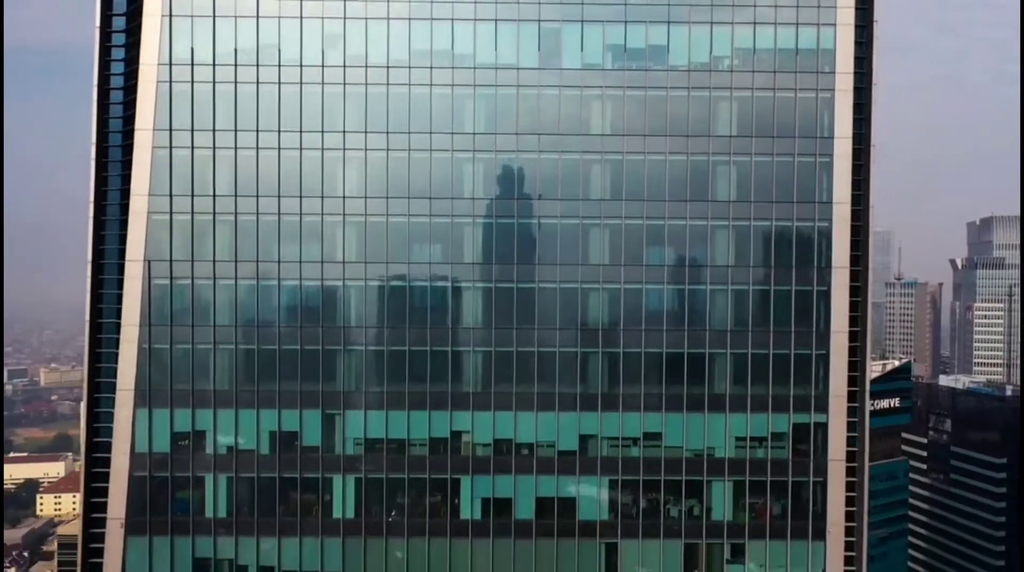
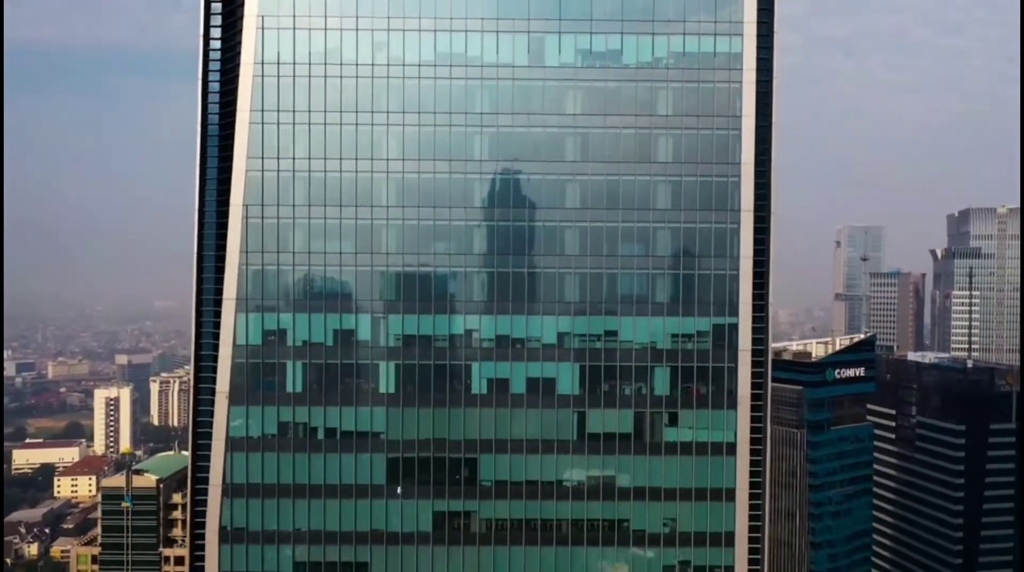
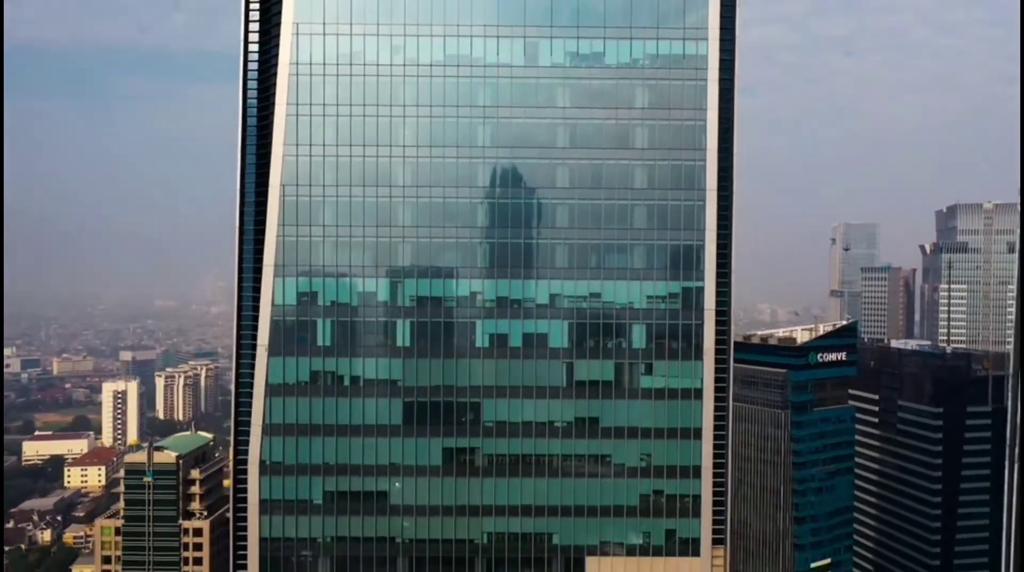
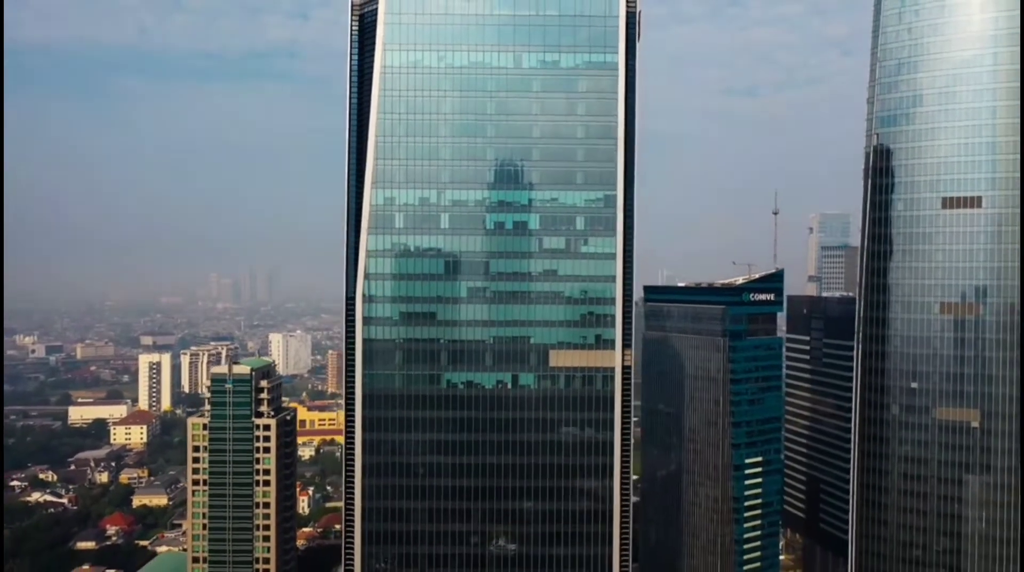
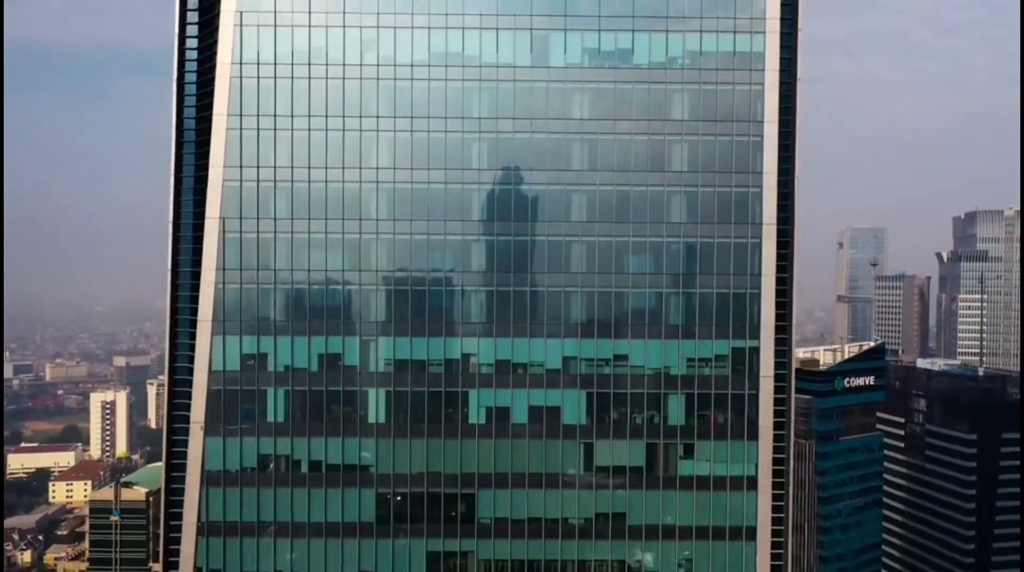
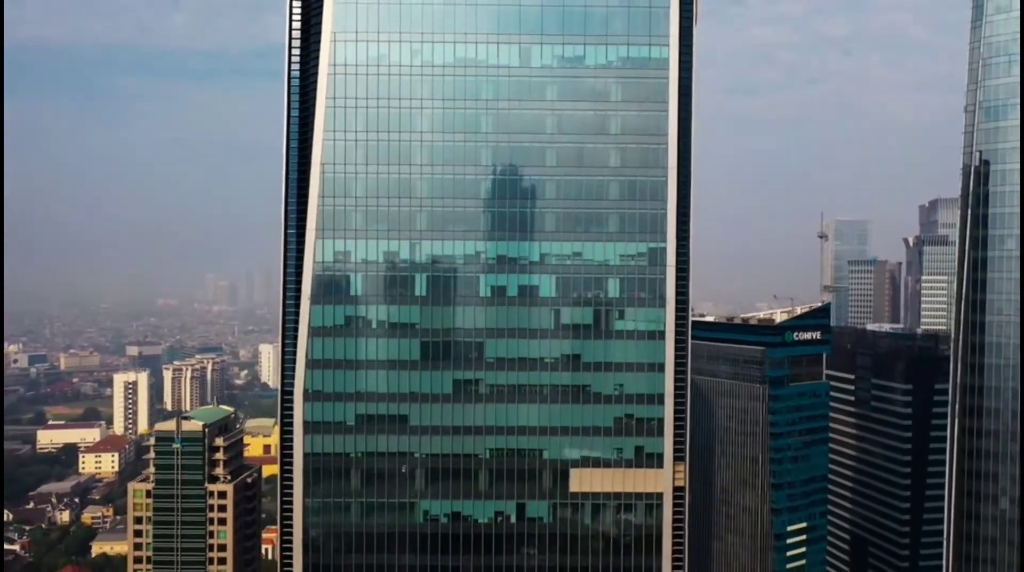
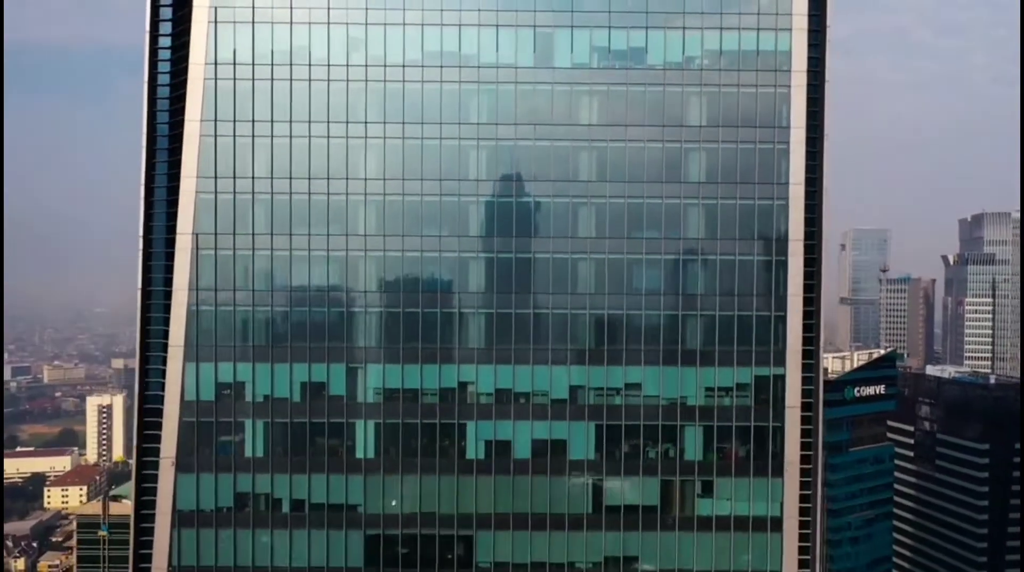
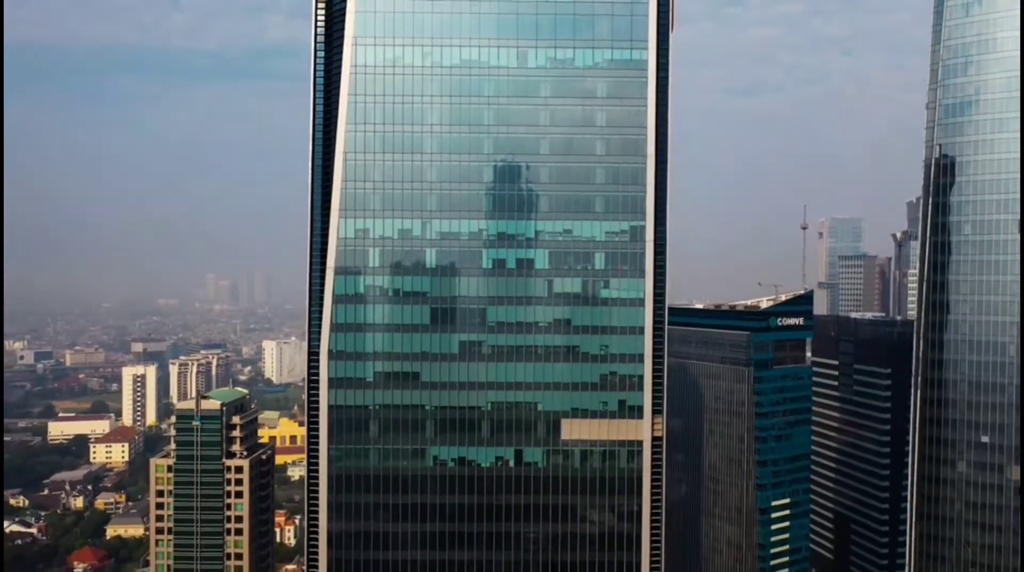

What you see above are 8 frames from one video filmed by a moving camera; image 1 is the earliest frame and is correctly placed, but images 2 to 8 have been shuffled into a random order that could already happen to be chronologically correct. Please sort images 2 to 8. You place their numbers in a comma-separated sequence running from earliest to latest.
7, 5, 2, 3, 6, 8, 4
